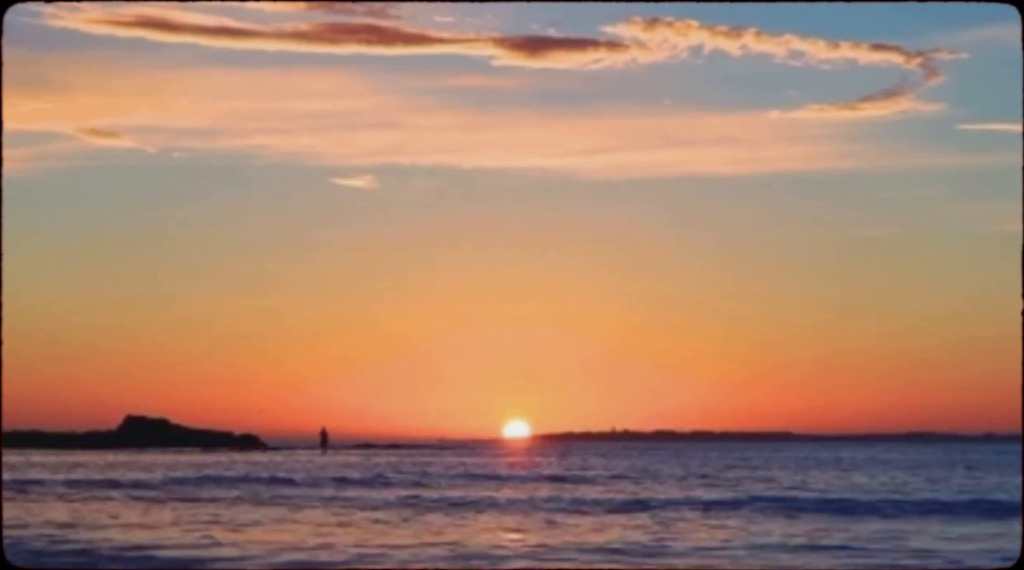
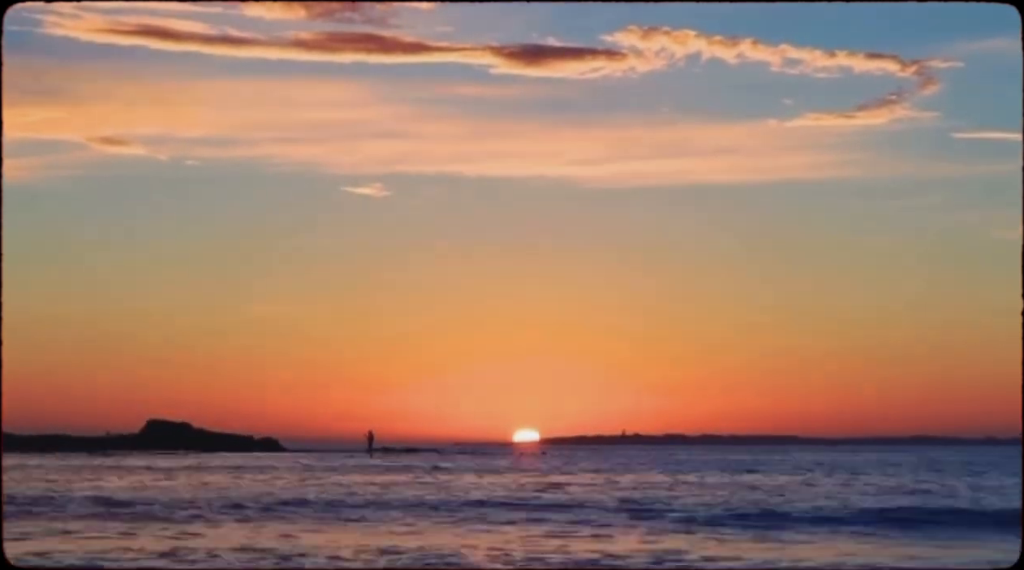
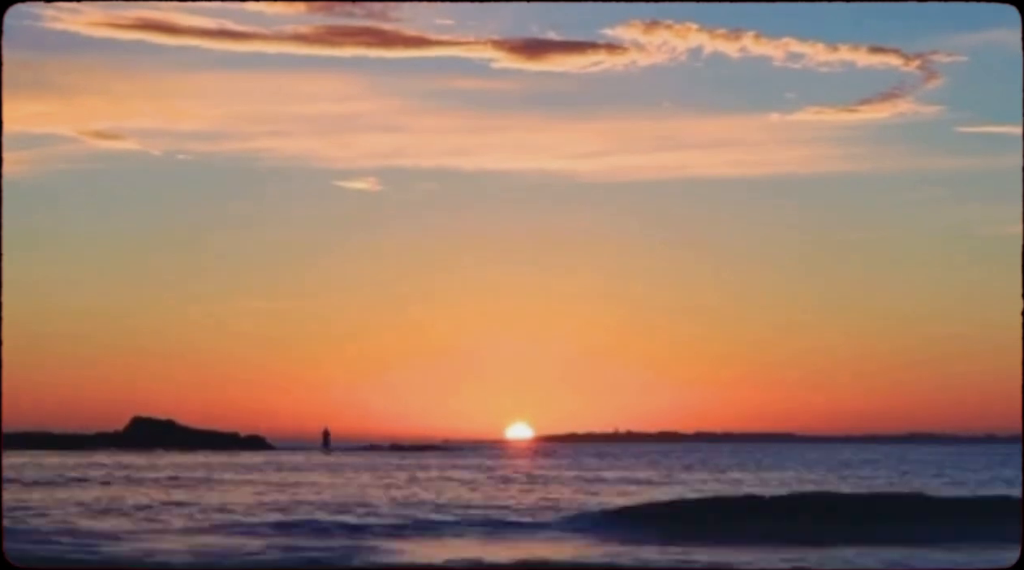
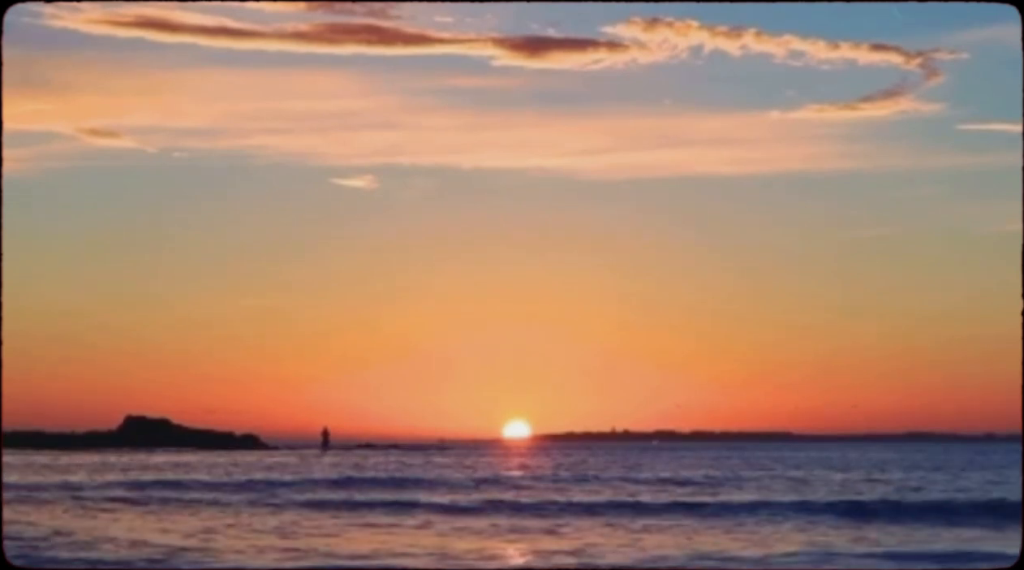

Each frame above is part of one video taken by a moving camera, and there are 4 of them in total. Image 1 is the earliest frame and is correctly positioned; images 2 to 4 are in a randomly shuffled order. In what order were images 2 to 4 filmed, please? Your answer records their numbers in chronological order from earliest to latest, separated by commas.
4, 3, 2
